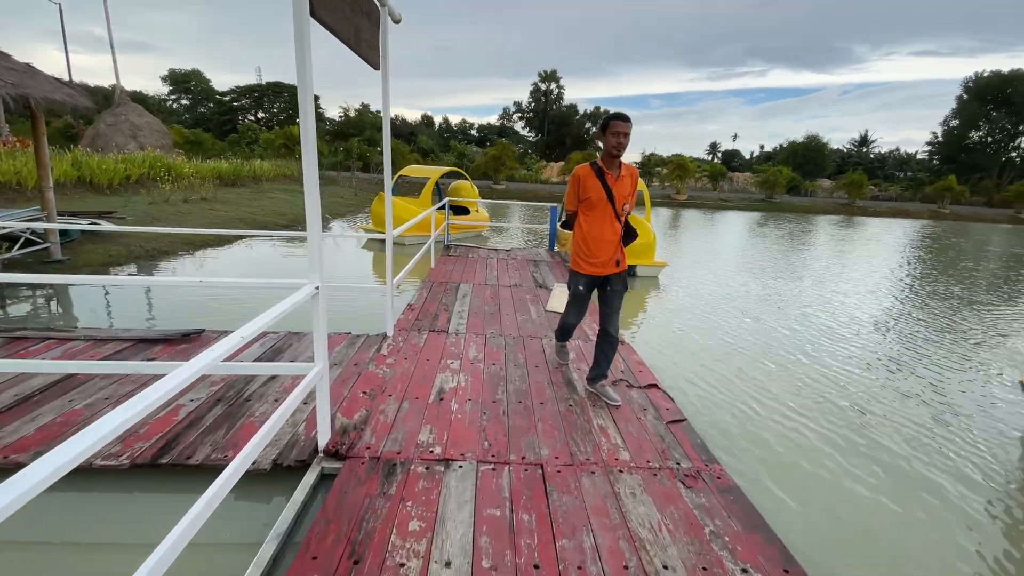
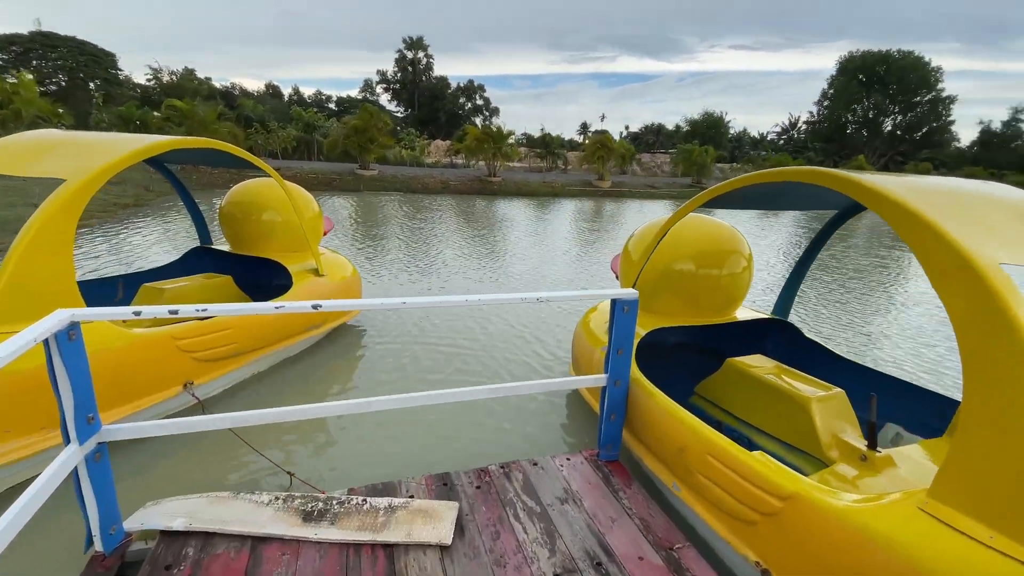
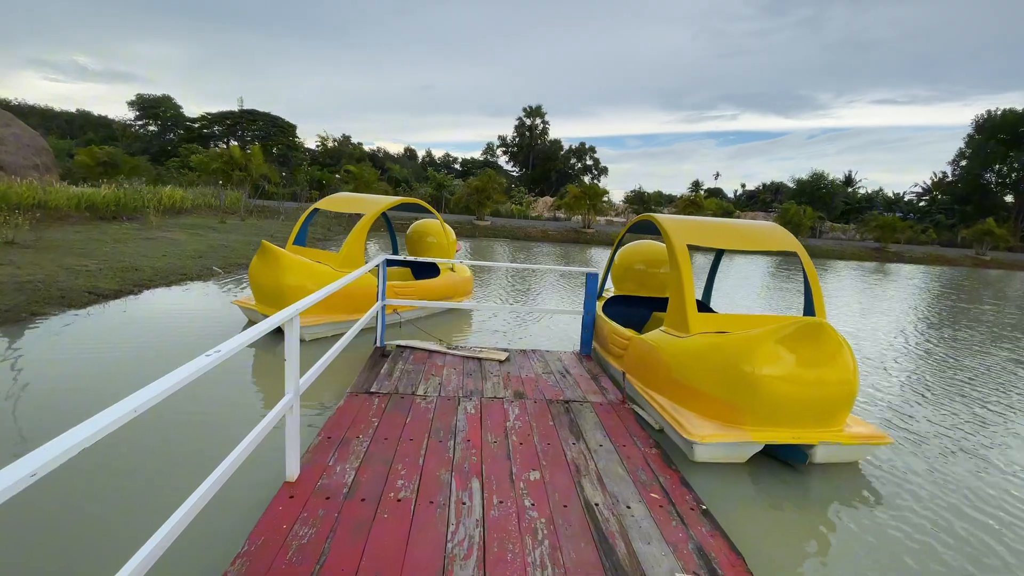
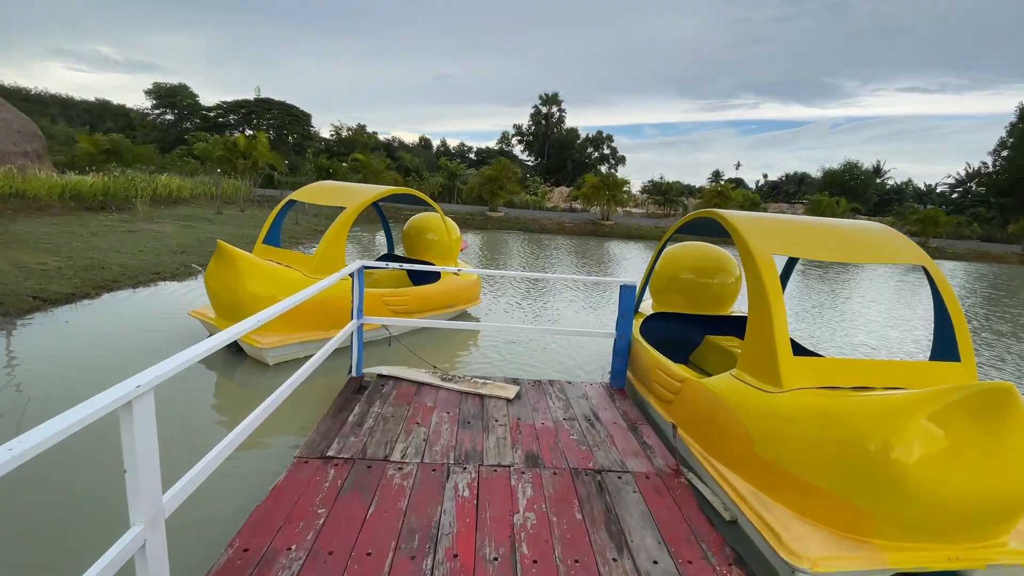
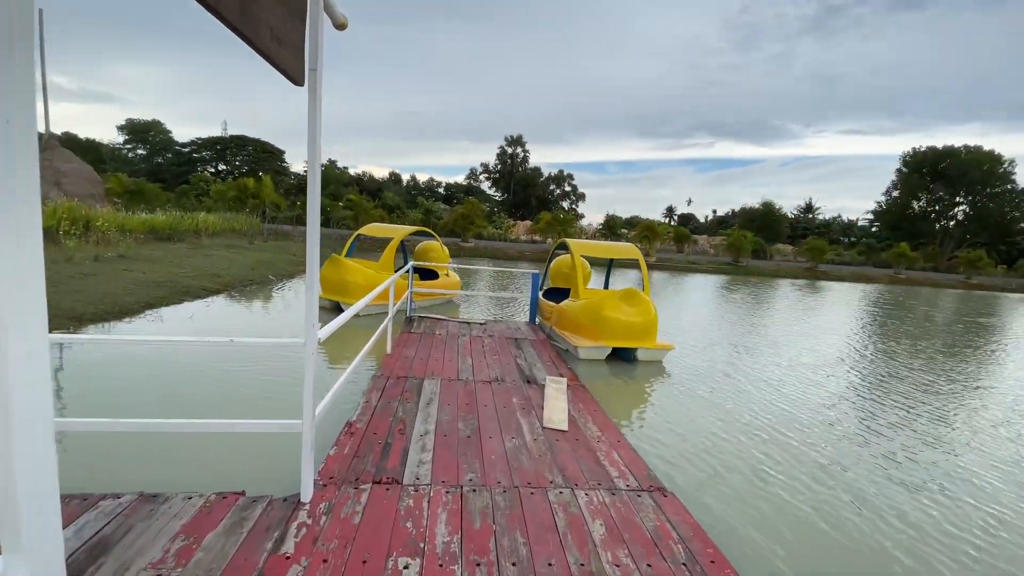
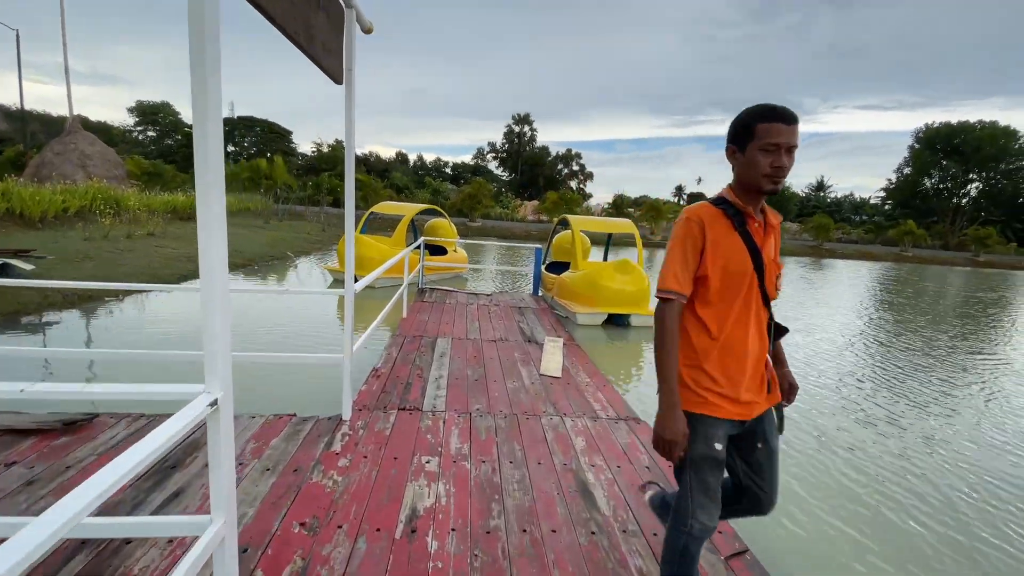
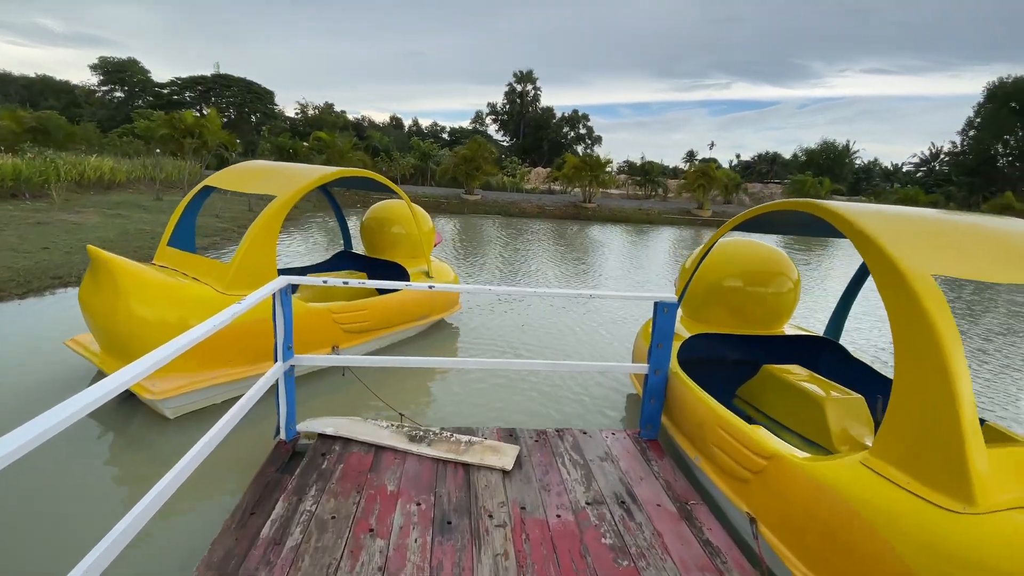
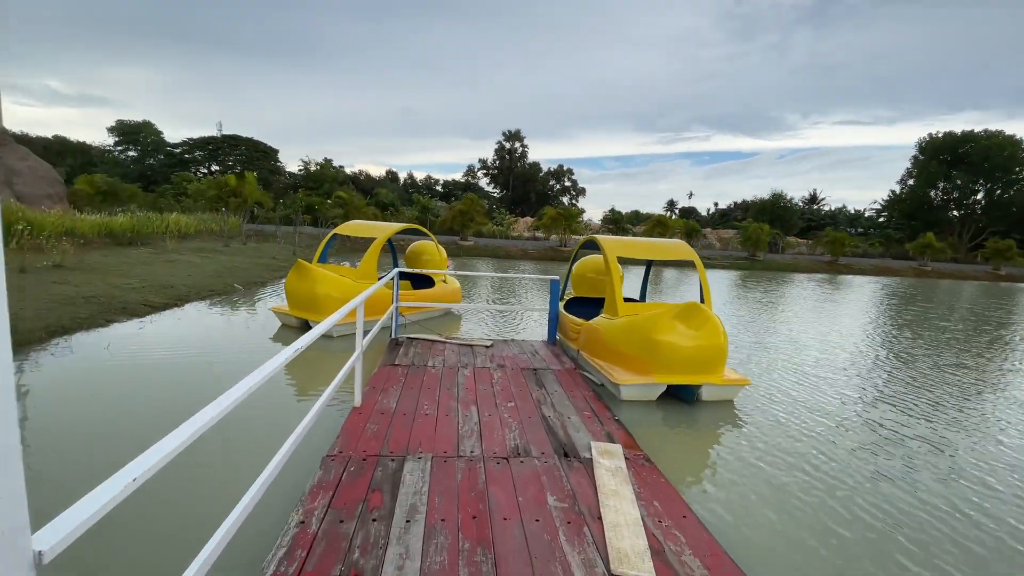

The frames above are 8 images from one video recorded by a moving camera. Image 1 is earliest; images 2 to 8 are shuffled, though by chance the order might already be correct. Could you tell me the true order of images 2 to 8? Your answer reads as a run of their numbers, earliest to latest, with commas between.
6, 5, 8, 3, 4, 7, 2
